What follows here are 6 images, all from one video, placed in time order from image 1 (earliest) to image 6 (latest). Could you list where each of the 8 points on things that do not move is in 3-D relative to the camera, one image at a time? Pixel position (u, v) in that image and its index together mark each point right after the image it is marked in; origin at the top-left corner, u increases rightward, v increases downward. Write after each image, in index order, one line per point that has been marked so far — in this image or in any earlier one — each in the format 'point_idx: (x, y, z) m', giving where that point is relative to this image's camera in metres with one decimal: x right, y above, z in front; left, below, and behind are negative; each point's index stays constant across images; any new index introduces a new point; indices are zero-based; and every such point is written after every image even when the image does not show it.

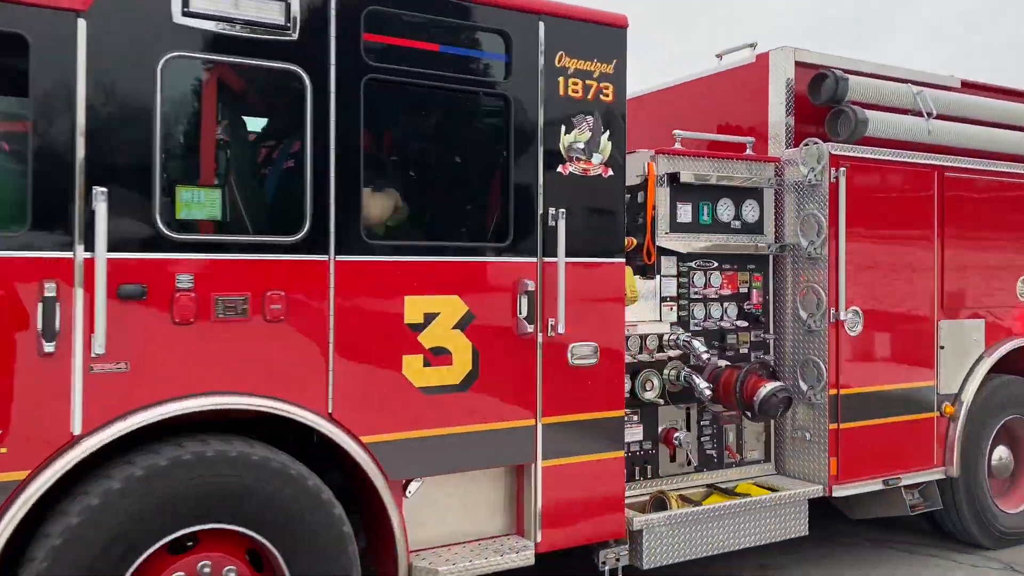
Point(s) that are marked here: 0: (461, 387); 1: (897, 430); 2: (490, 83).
0: (-0.1, -0.1, +1.0) m
1: (+0.6, -0.2, +1.4) m
2: (0.0, +0.2, +1.0) m
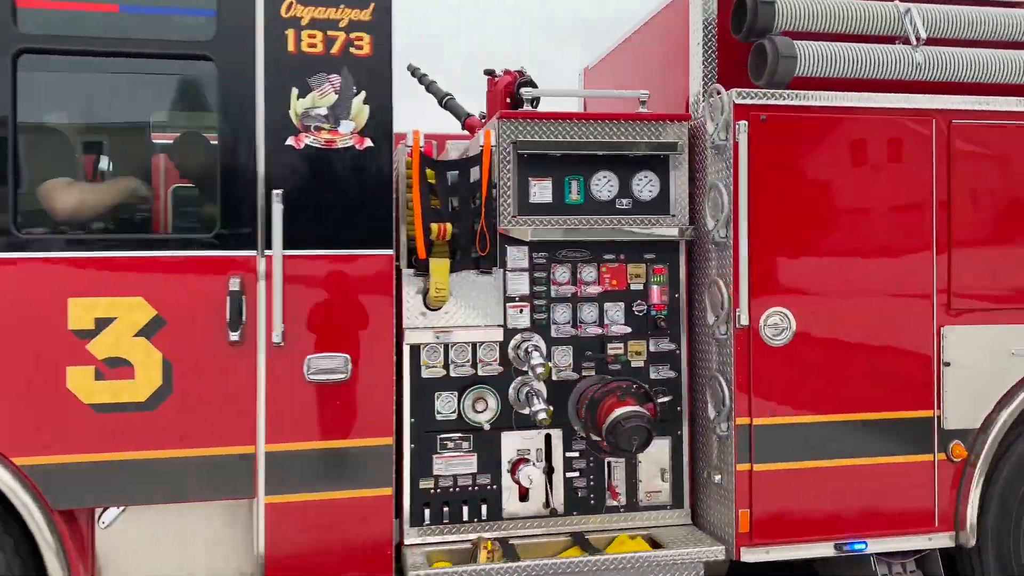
0: (-0.3, -0.1, +0.9) m
1: (+0.4, -0.2, +1.0) m
2: (-0.3, +0.2, +0.9) m
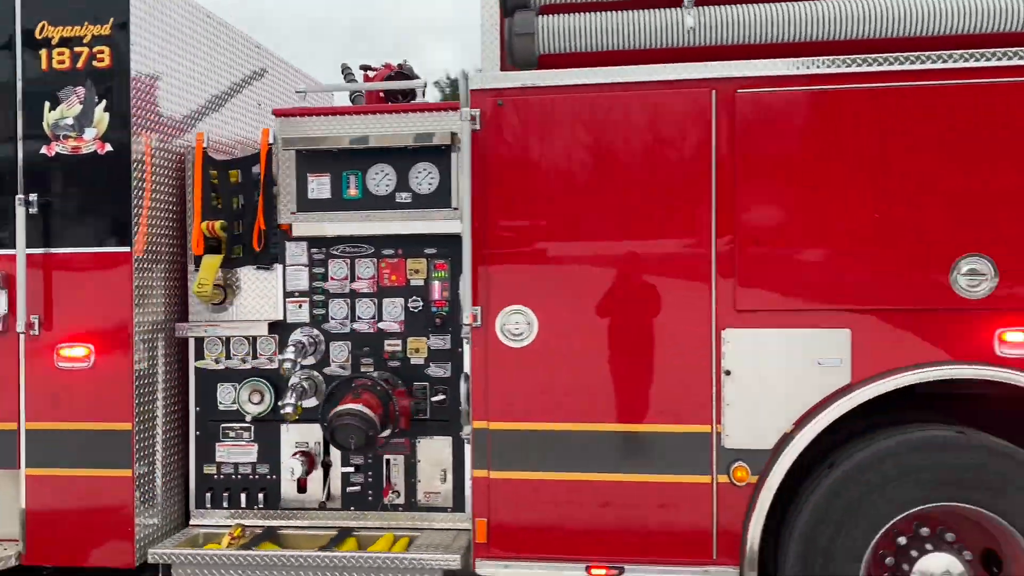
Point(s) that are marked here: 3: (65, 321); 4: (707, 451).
0: (-0.6, -0.1, +1.0) m
1: (+0.1, -0.2, +0.9) m
2: (-0.6, +0.2, +1.0) m
3: (-0.5, 0.0, +1.0) m
4: (+0.2, -0.2, +0.9) m
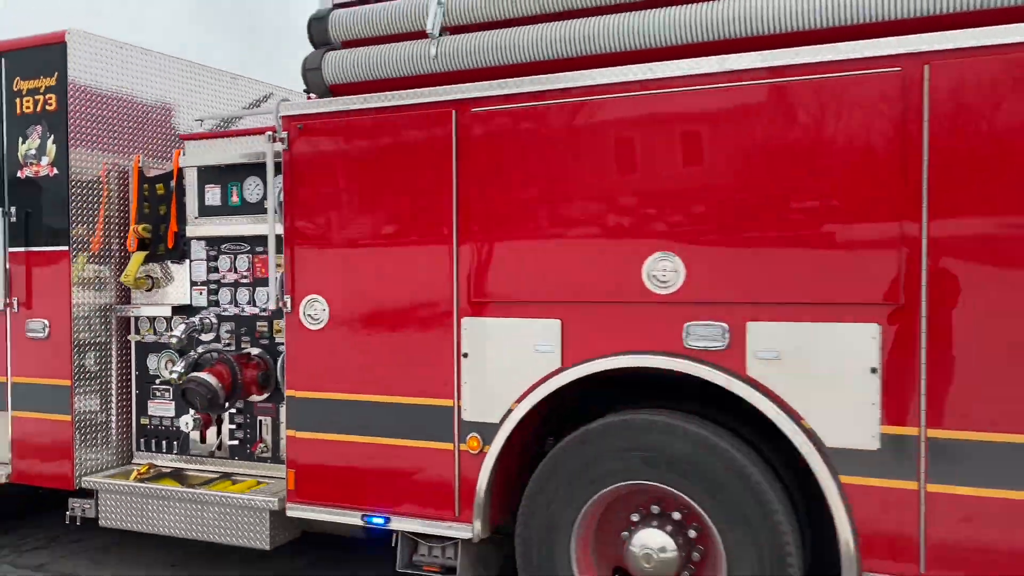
0: (-0.8, -0.1, +1.4) m
1: (-0.2, -0.2, +1.1) m
2: (-0.8, +0.3, +1.3) m
3: (-0.7, 0.0, +1.3) m
4: (-0.1, -0.2, +1.0) m
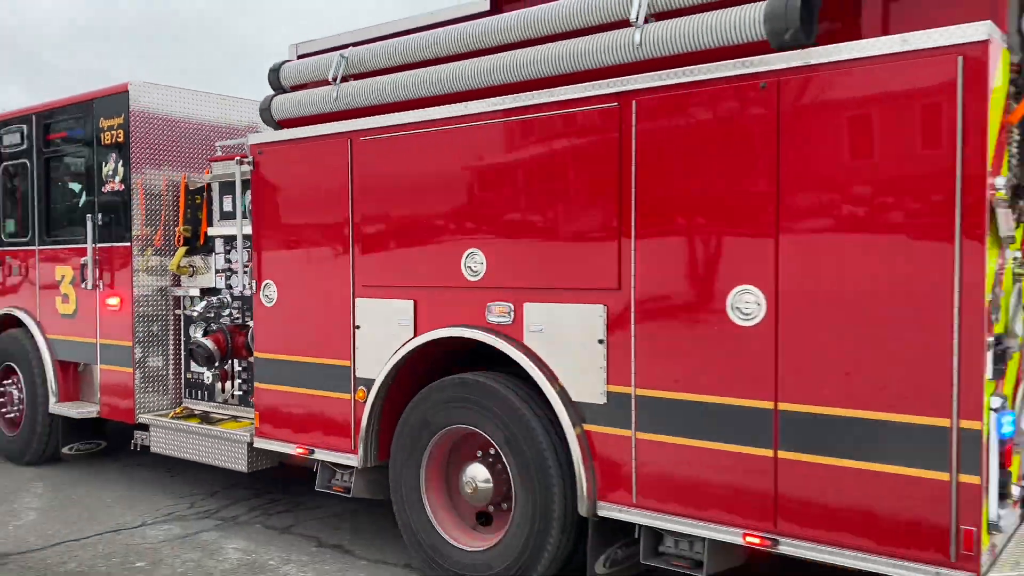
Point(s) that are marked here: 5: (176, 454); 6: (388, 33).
0: (-0.9, -0.1, +1.9) m
1: (-0.3, -0.2, +1.4) m
2: (-0.9, +0.3, +1.8) m
3: (-0.8, 0.0, +1.8) m
4: (-0.2, -0.1, +1.3) m
5: (-0.6, -0.3, +1.6) m
6: (-0.2, +0.4, +1.4) m
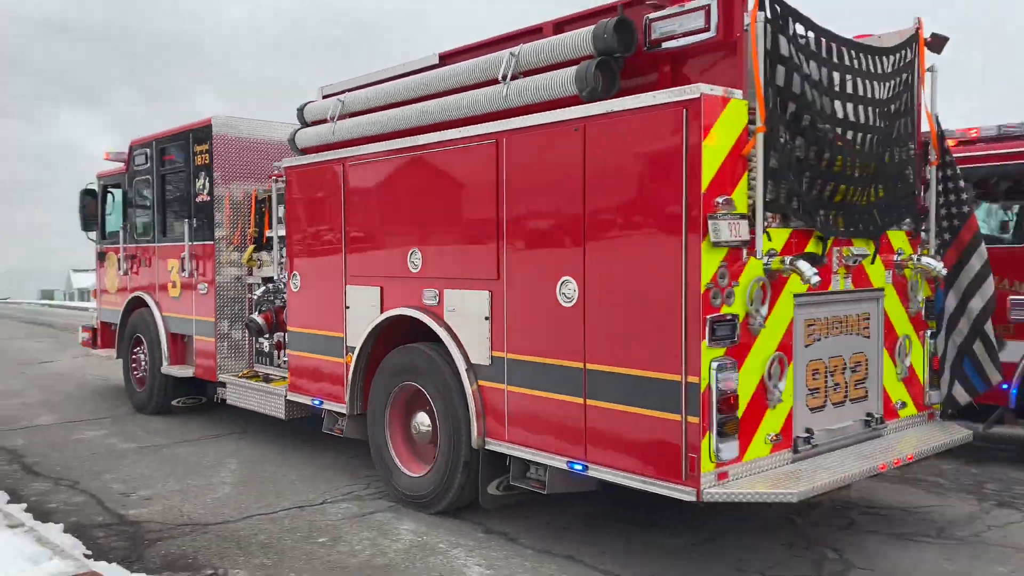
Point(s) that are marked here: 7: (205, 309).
0: (-0.9, 0.0, +2.4) m
1: (-0.4, -0.2, +1.8) m
2: (-0.8, +0.3, +2.3) m
3: (-0.8, 0.0, +2.3) m
4: (-0.3, -0.1, +1.7) m
5: (-0.6, -0.3, +2.1) m
6: (-0.3, +0.4, +1.8) m
7: (-0.7, -0.1, +2.2) m
